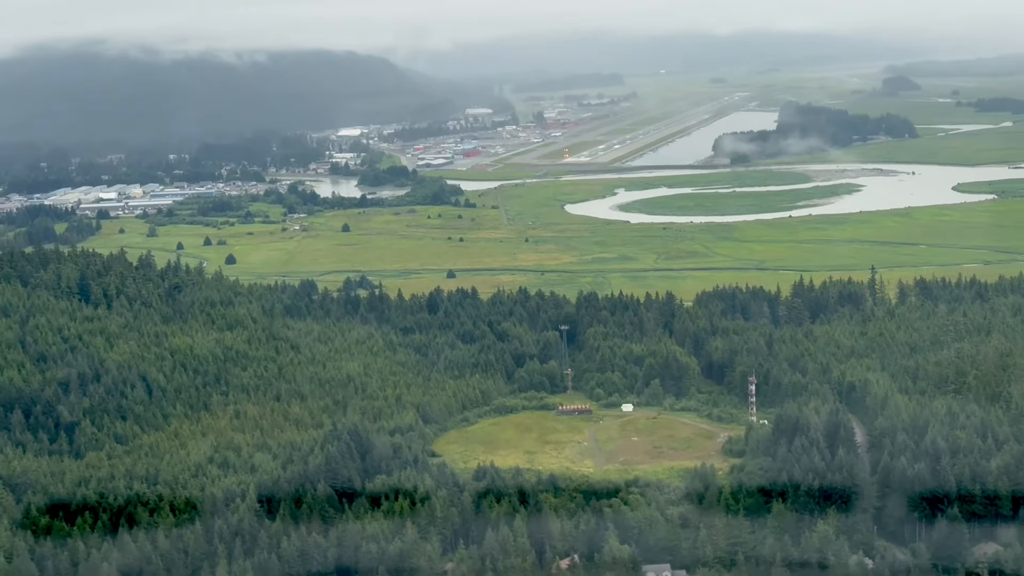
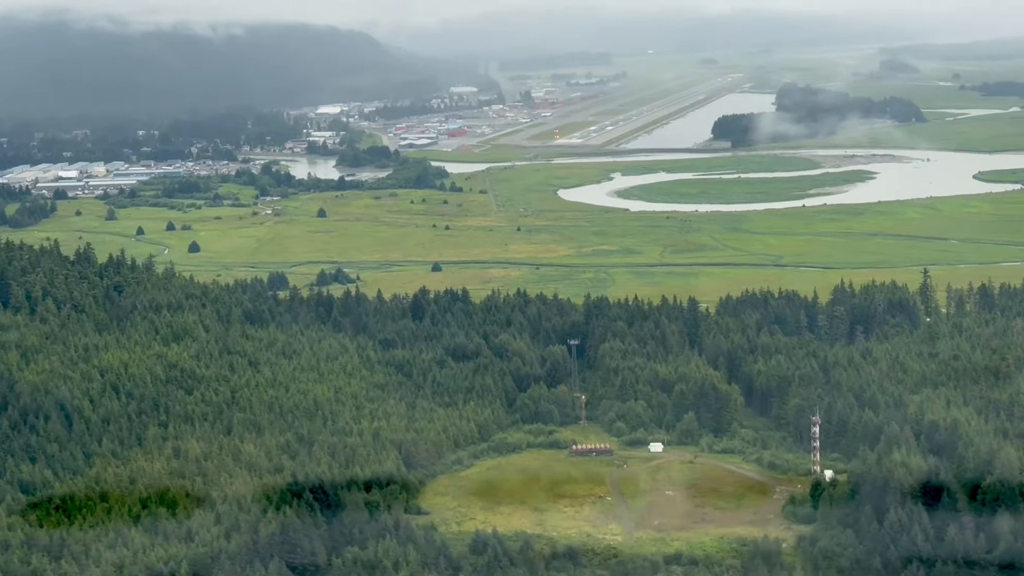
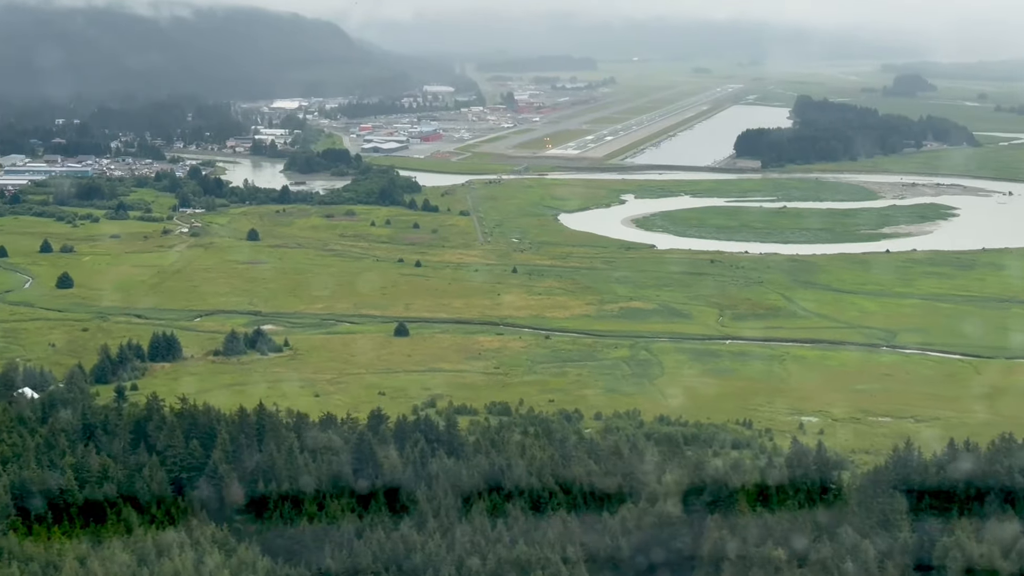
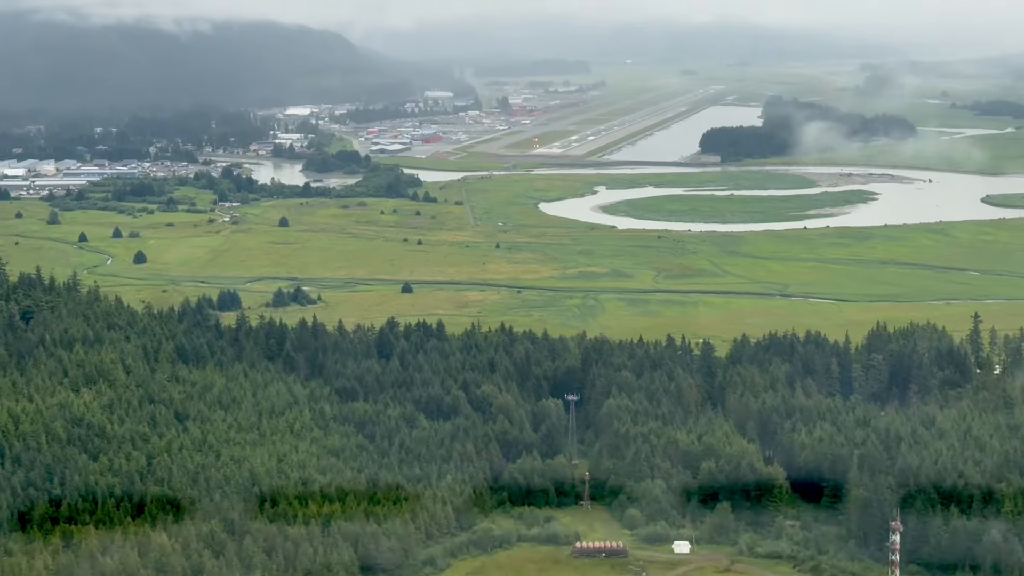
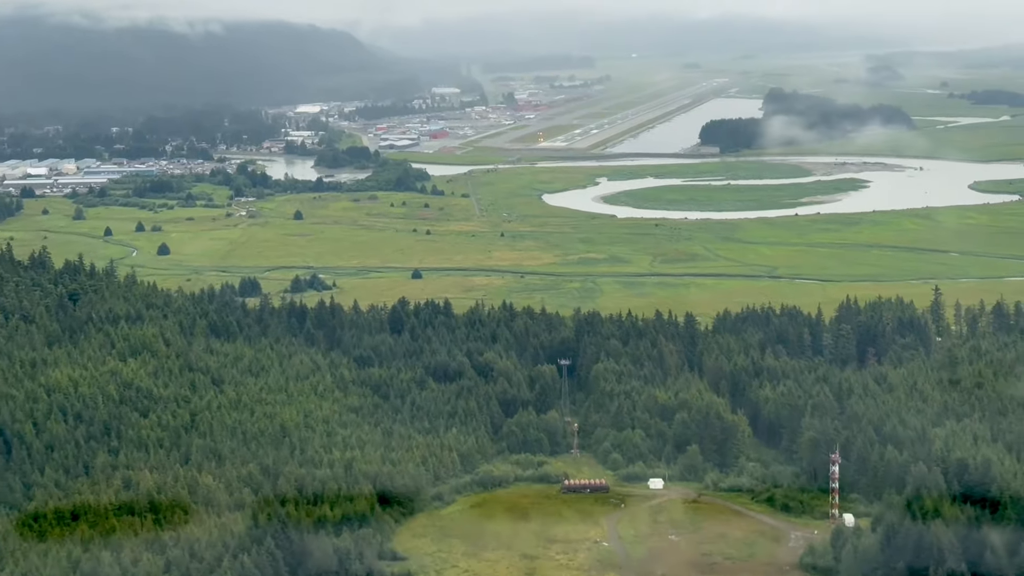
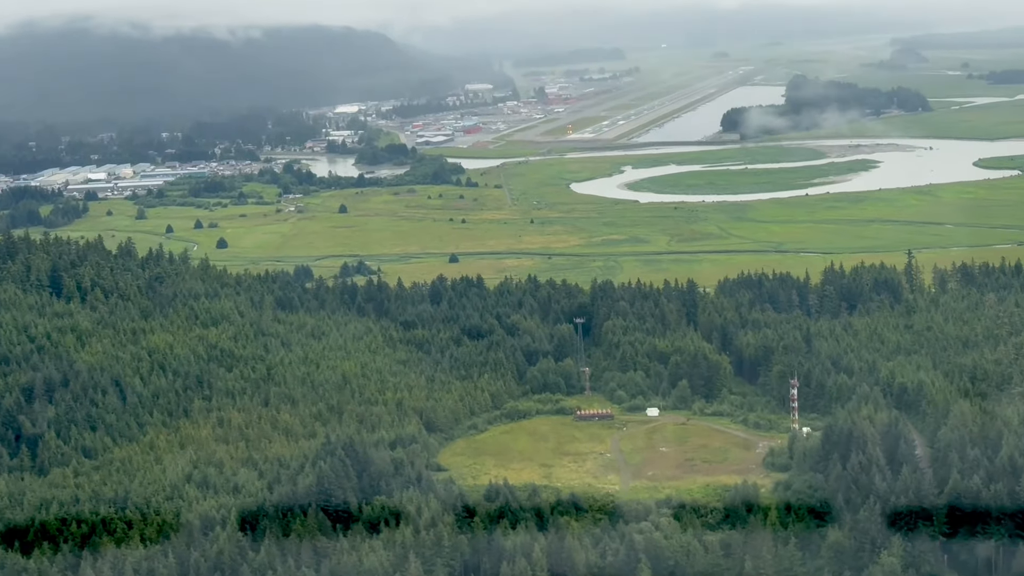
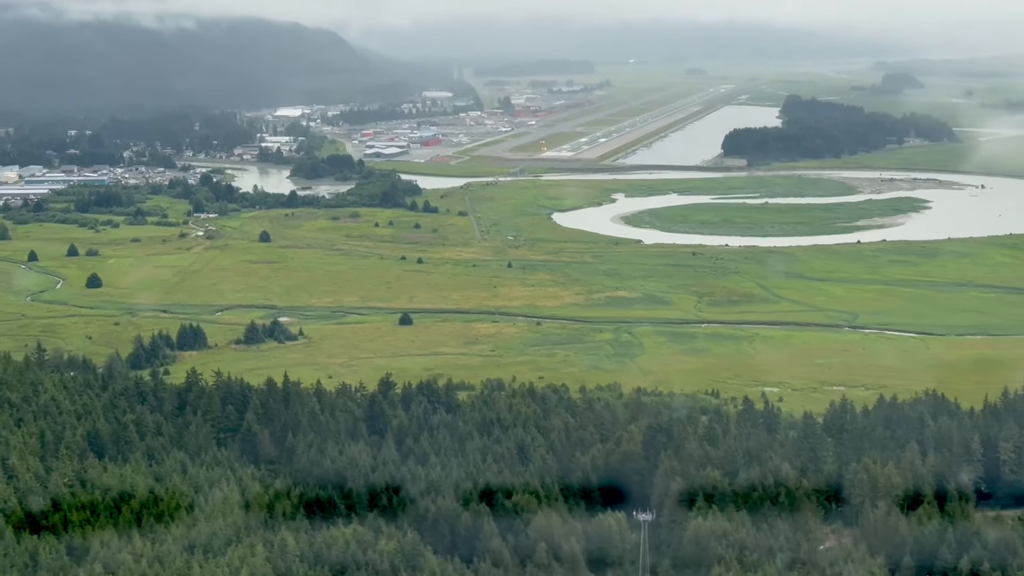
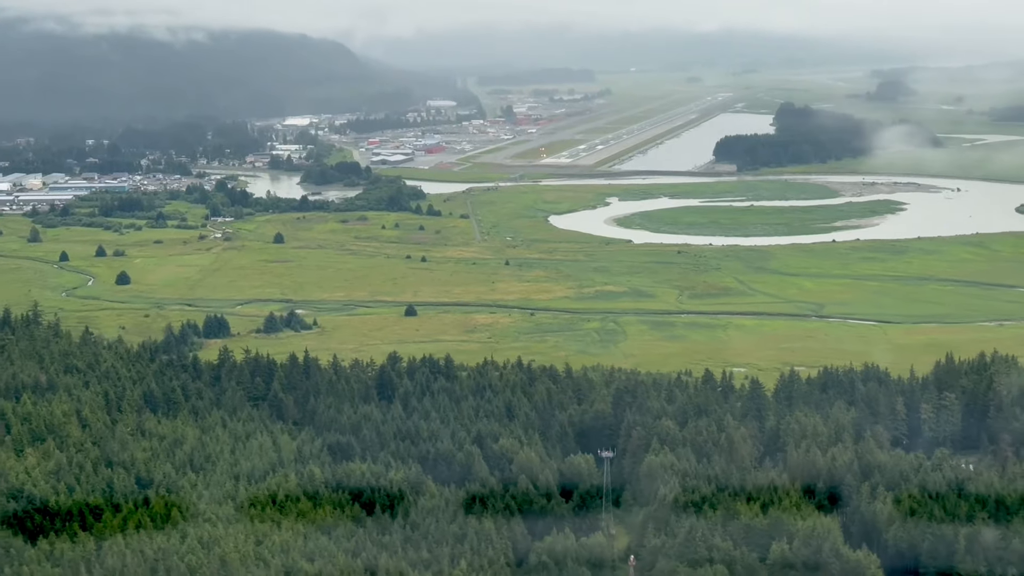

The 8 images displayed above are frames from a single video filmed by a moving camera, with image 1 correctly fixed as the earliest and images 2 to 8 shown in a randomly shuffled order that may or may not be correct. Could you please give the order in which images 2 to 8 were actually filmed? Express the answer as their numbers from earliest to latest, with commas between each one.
6, 2, 5, 4, 8, 7, 3
